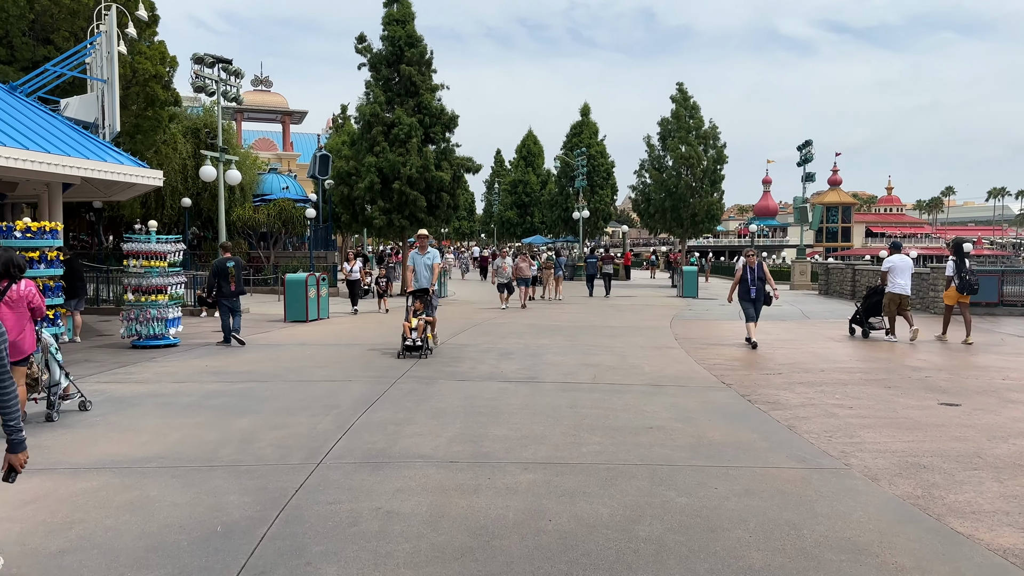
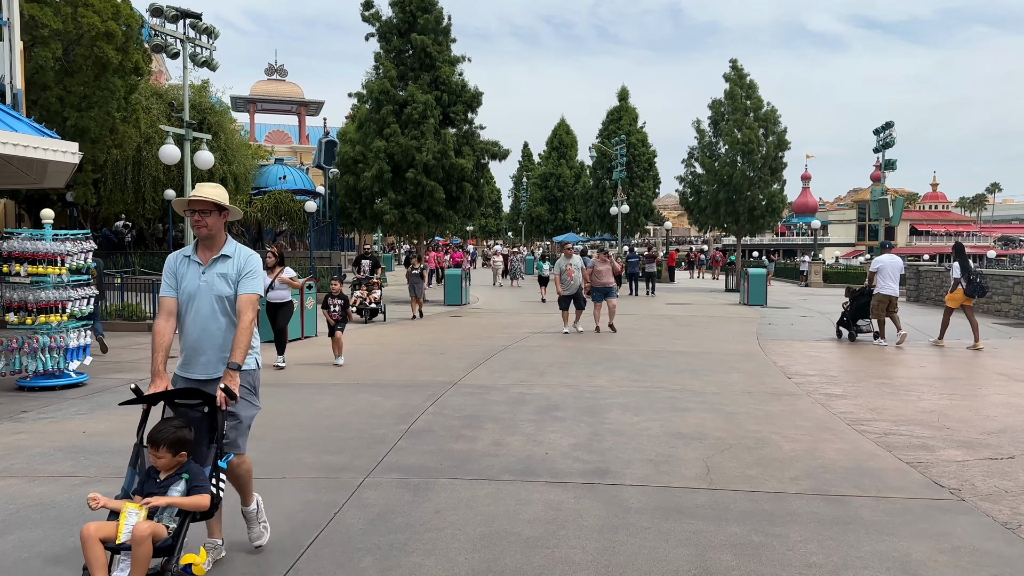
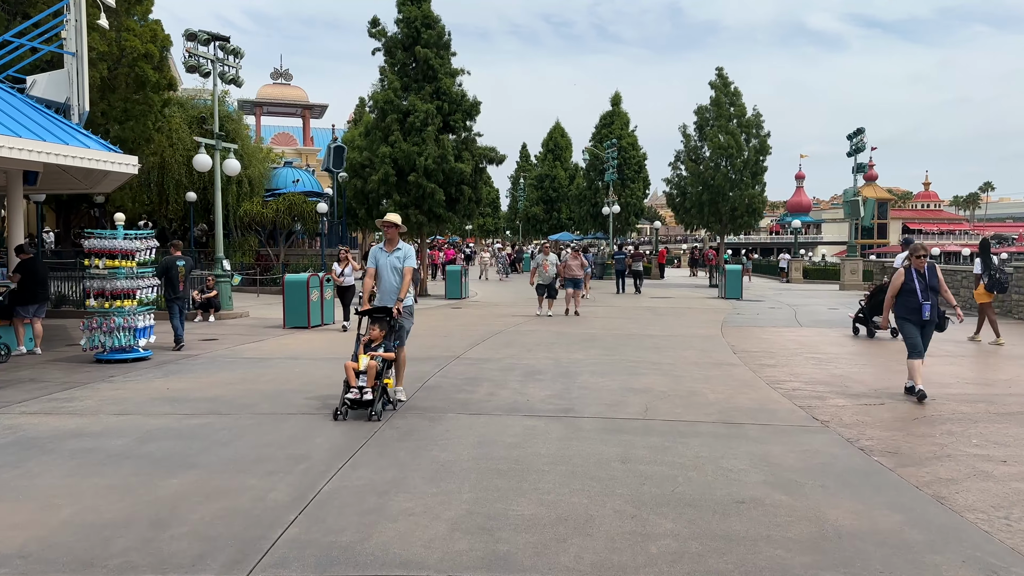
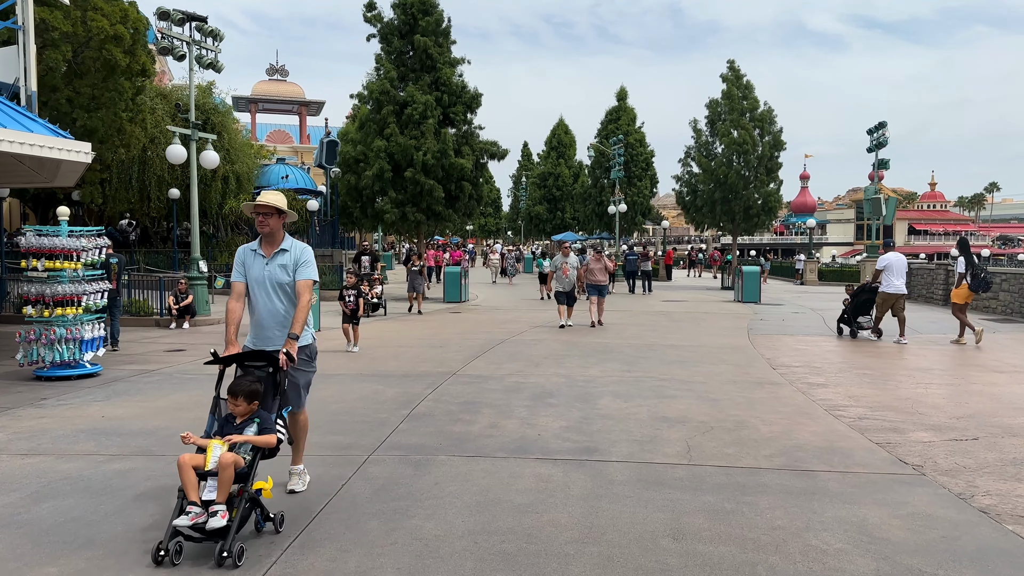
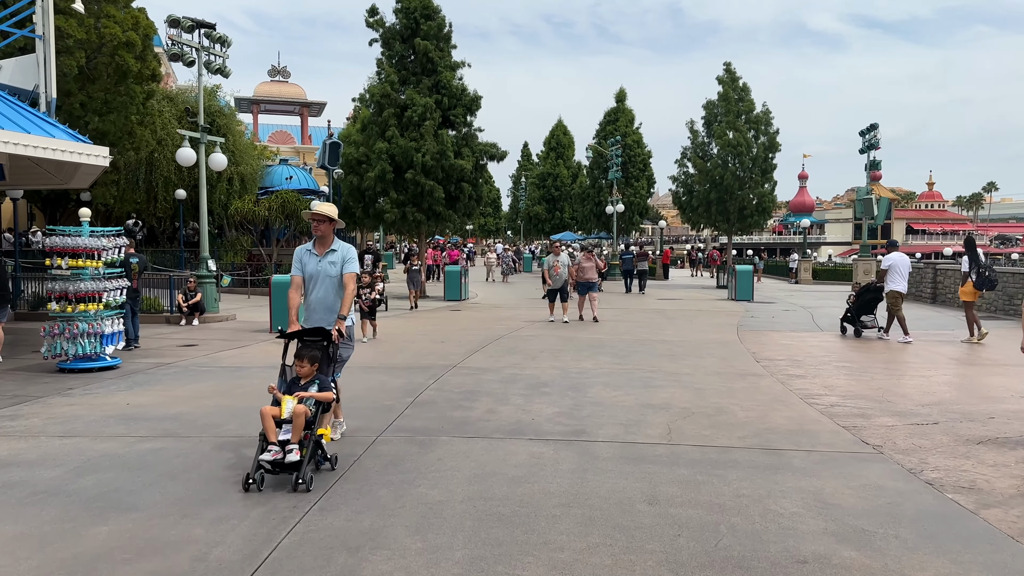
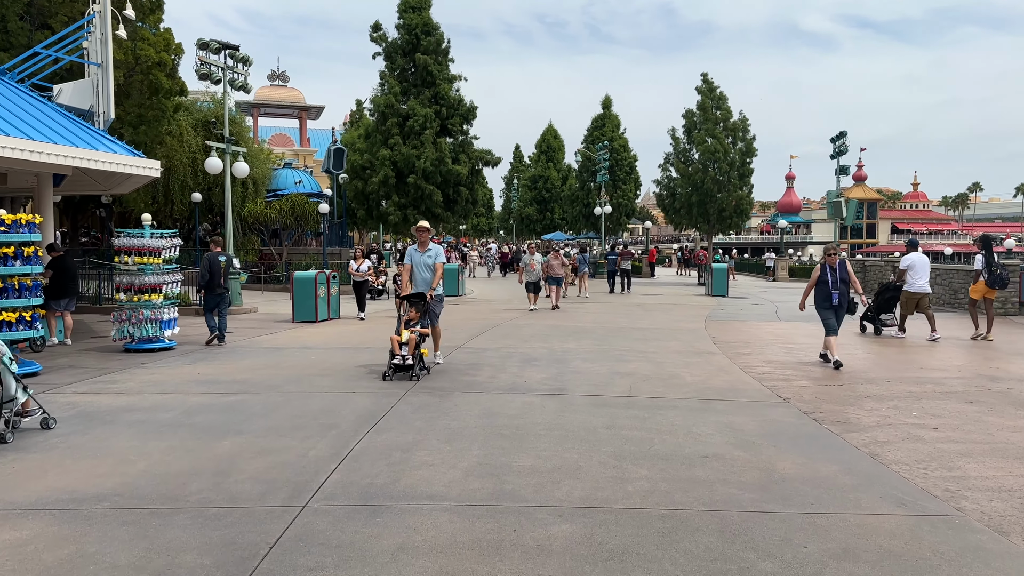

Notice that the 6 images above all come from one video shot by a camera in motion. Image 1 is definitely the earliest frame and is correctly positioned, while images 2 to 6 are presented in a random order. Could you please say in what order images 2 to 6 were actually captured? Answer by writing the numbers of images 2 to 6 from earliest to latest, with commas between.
6, 3, 5, 4, 2
